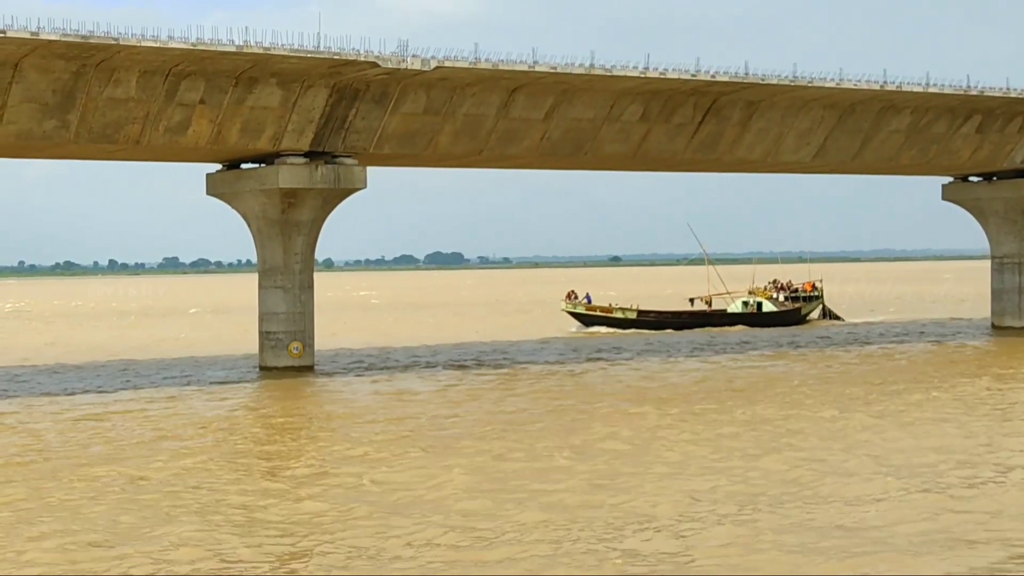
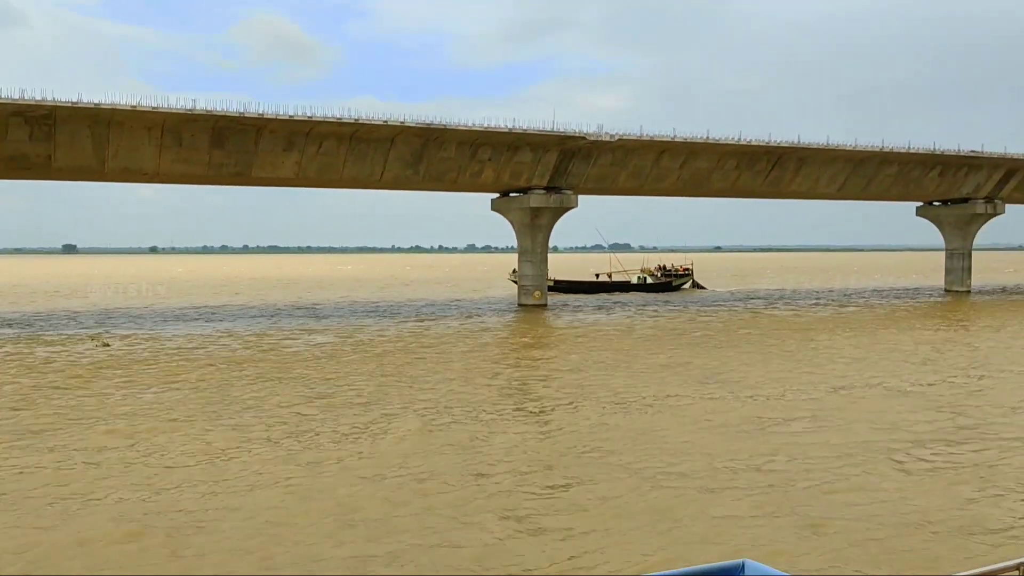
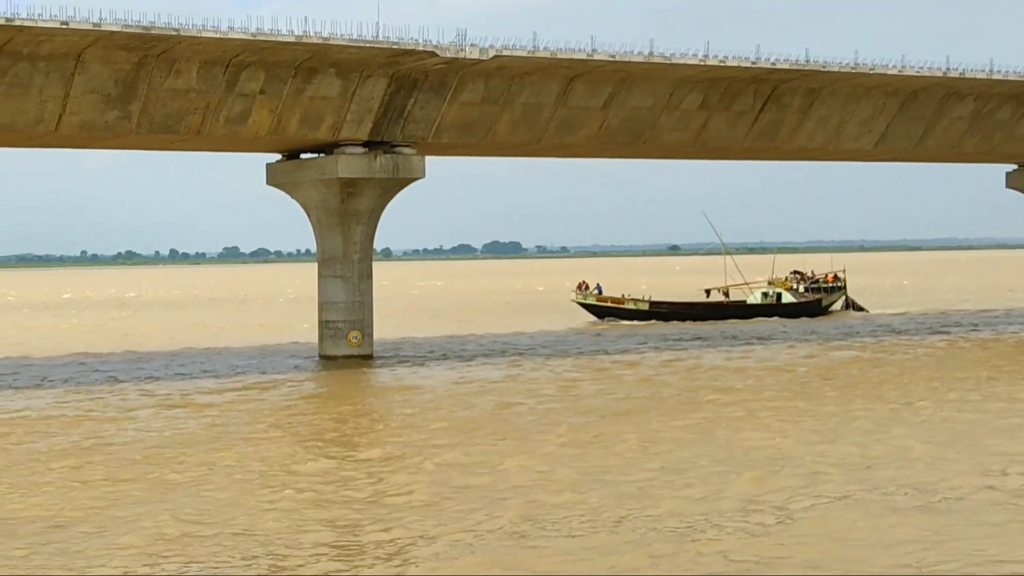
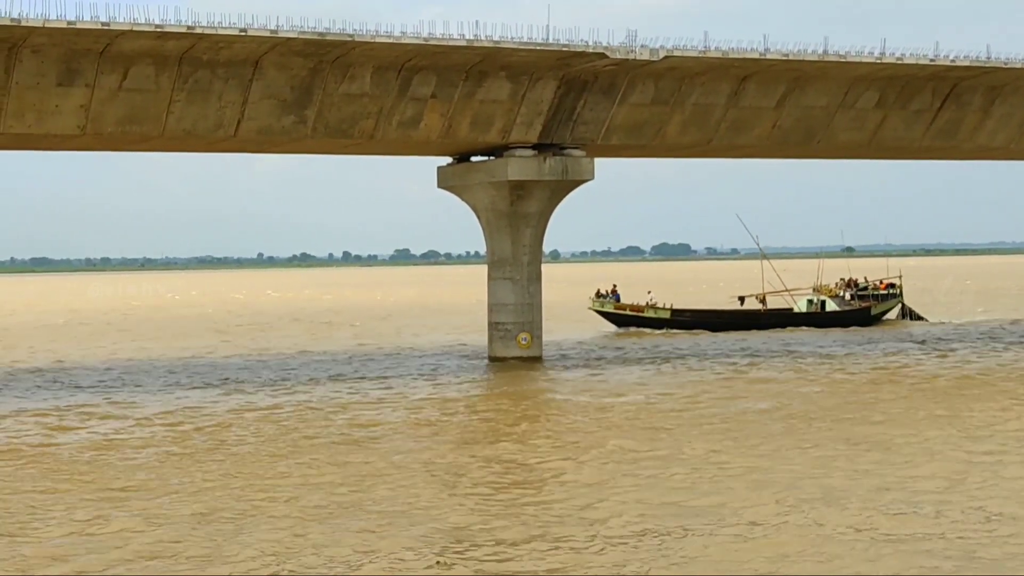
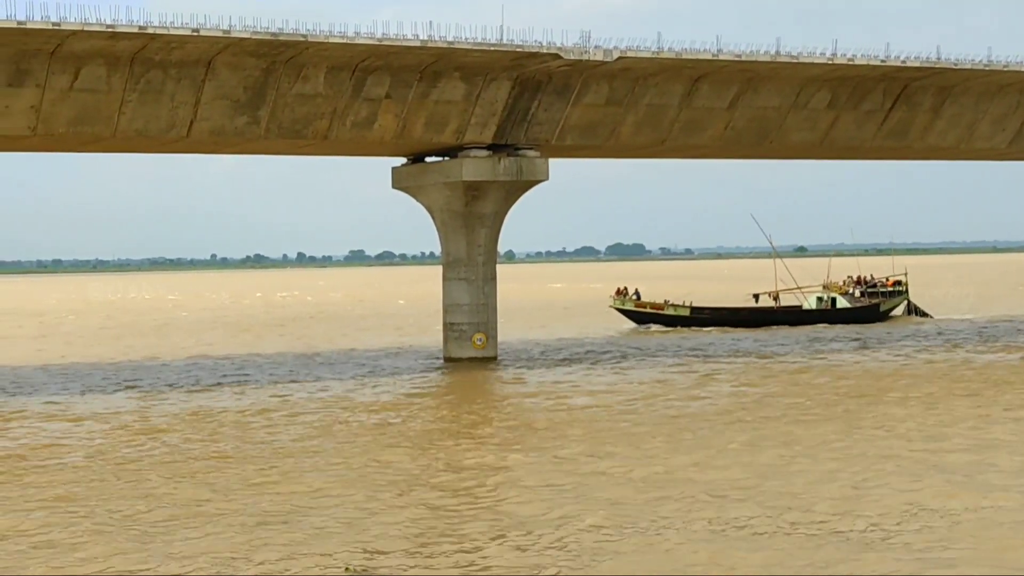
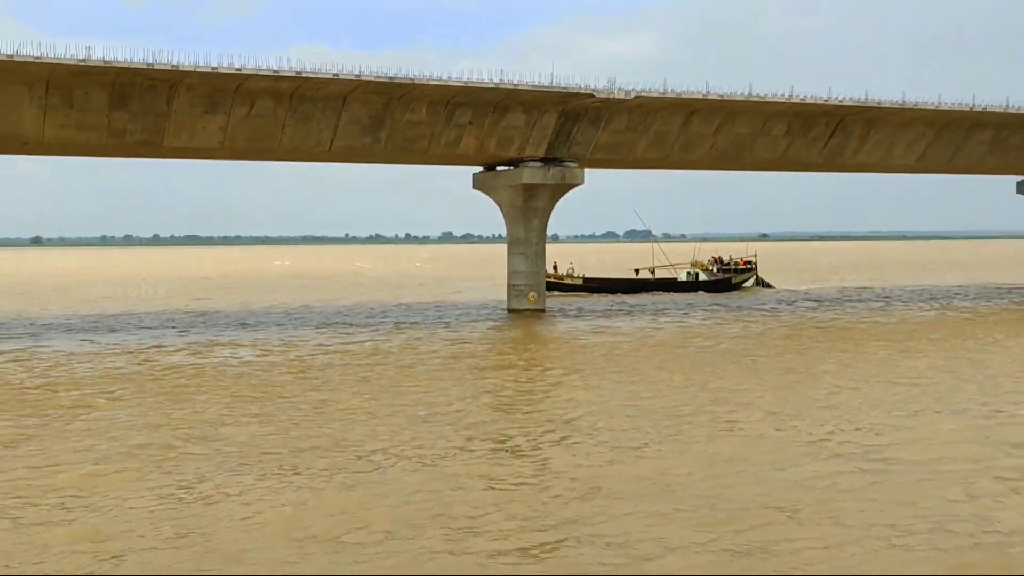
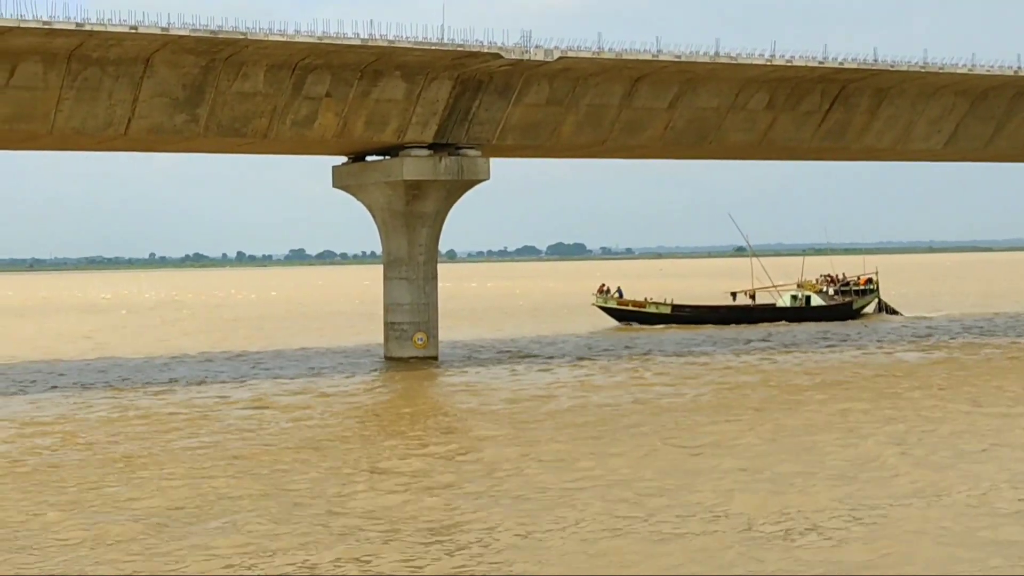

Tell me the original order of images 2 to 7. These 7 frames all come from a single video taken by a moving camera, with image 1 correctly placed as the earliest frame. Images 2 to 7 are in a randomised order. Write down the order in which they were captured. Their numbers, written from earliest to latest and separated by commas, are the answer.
3, 7, 5, 4, 6, 2
